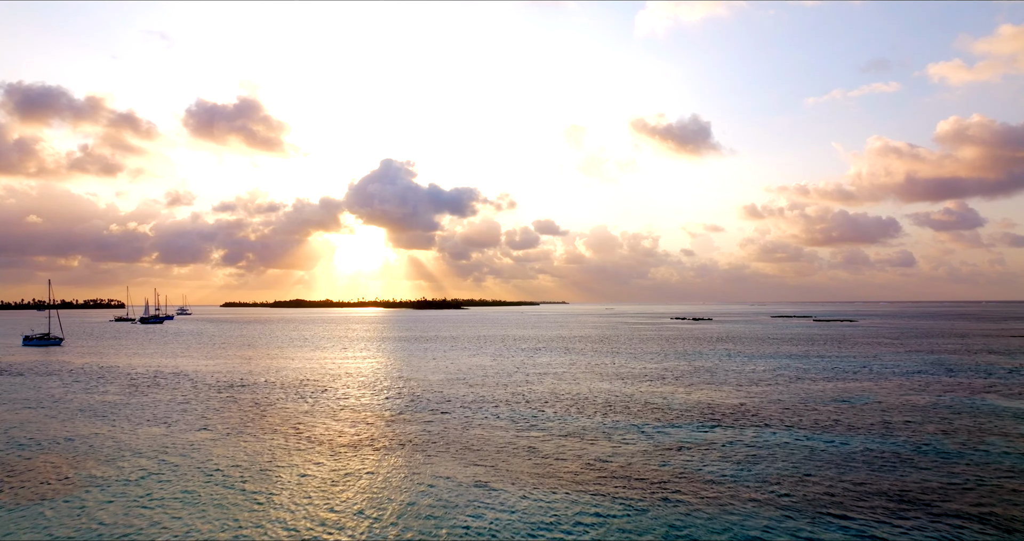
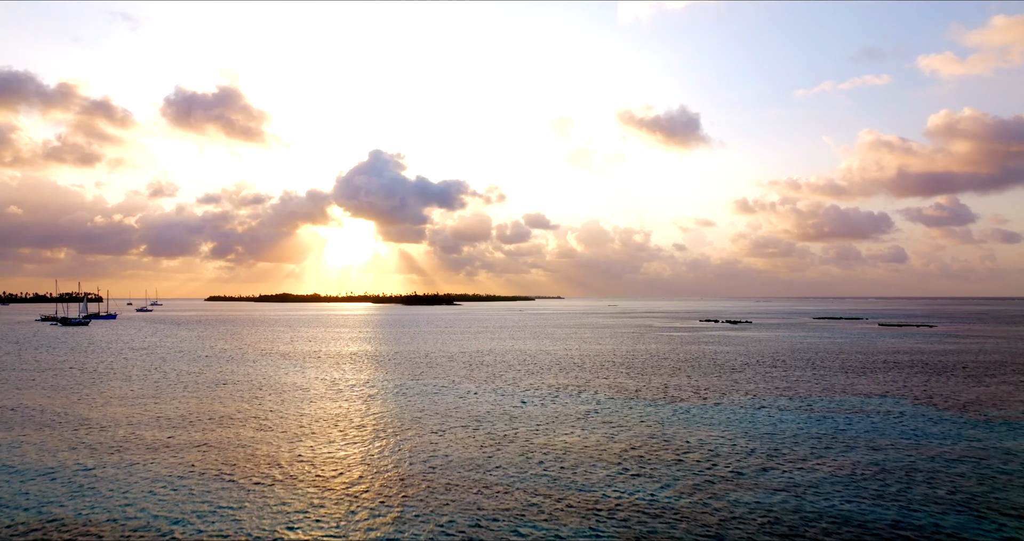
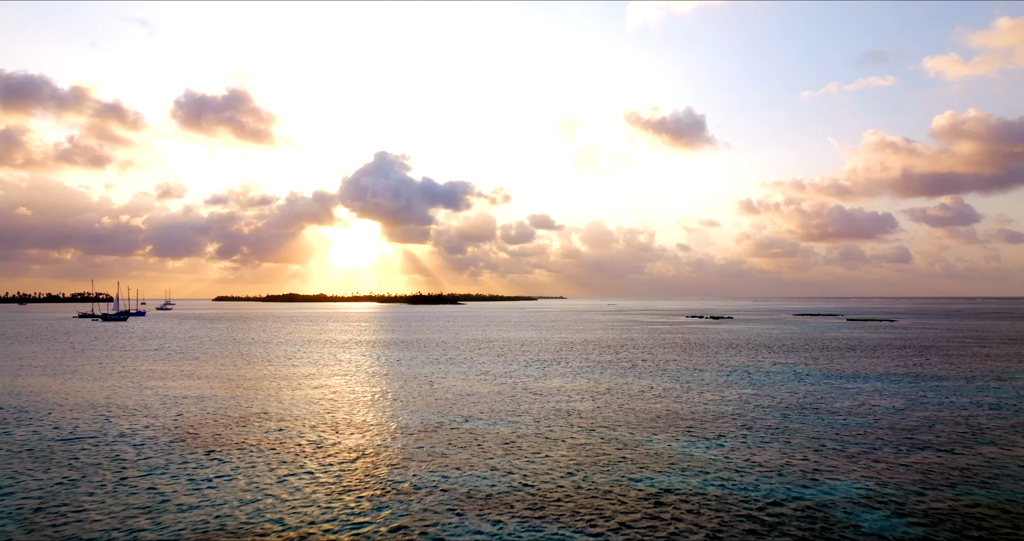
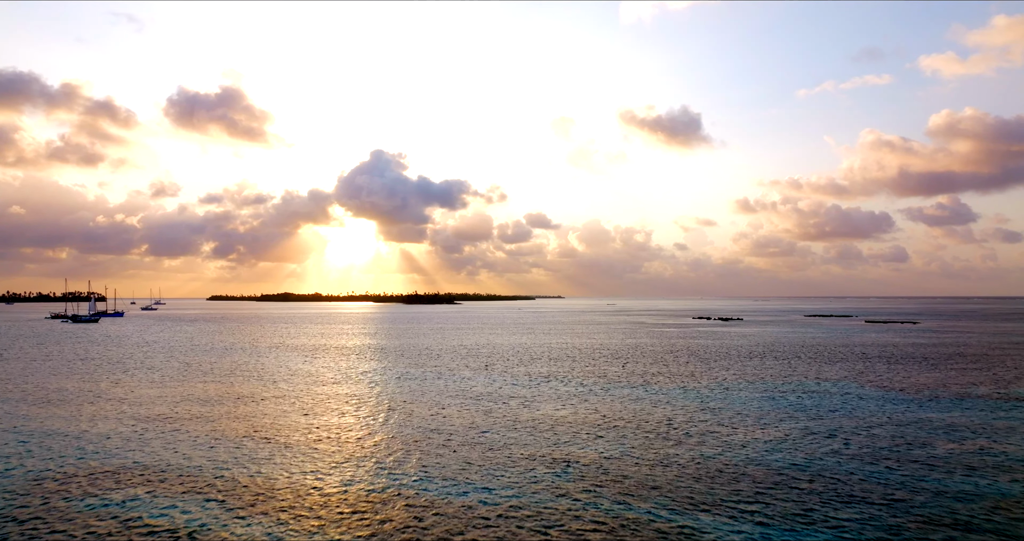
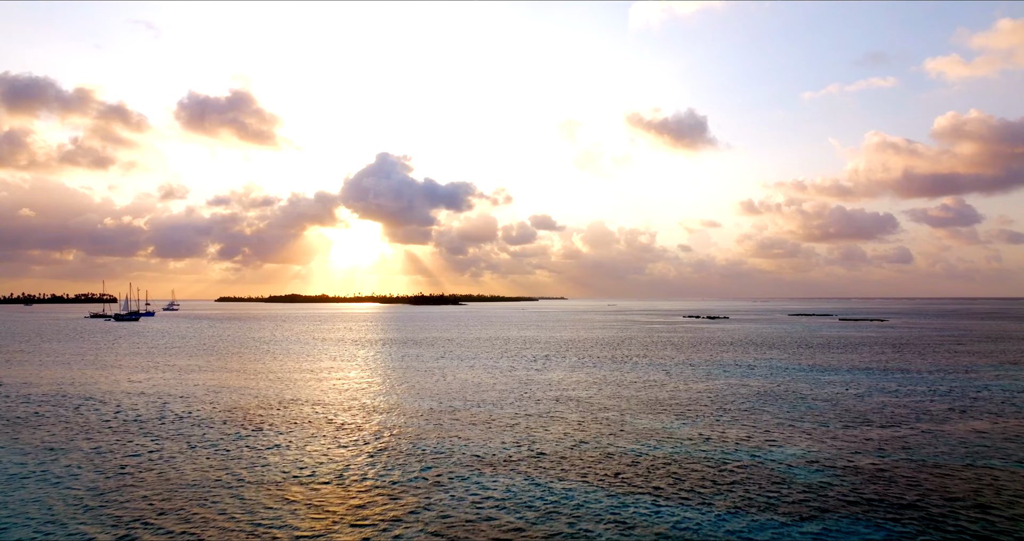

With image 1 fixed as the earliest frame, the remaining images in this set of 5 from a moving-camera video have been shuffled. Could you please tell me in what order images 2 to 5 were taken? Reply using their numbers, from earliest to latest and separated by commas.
5, 3, 4, 2
